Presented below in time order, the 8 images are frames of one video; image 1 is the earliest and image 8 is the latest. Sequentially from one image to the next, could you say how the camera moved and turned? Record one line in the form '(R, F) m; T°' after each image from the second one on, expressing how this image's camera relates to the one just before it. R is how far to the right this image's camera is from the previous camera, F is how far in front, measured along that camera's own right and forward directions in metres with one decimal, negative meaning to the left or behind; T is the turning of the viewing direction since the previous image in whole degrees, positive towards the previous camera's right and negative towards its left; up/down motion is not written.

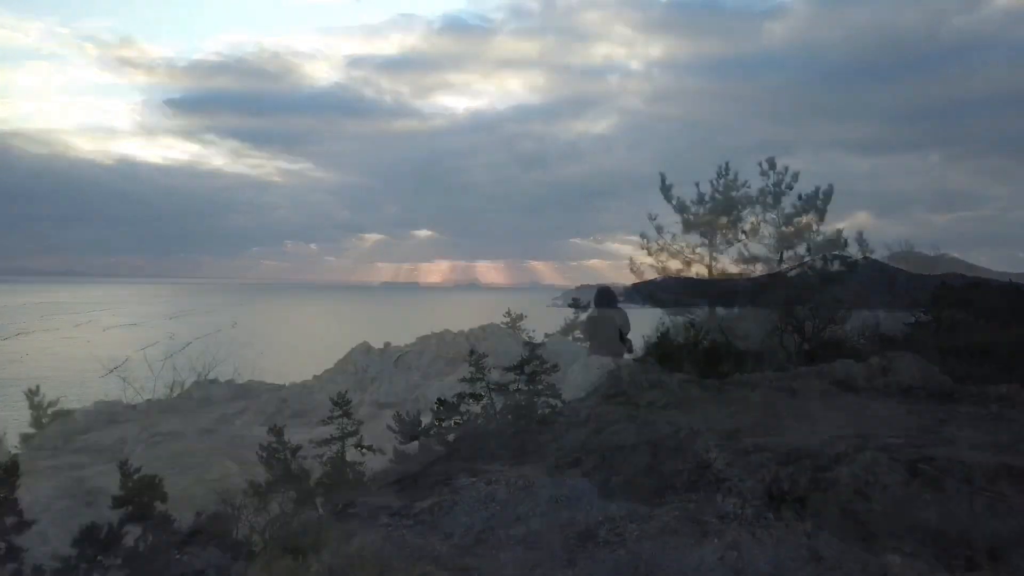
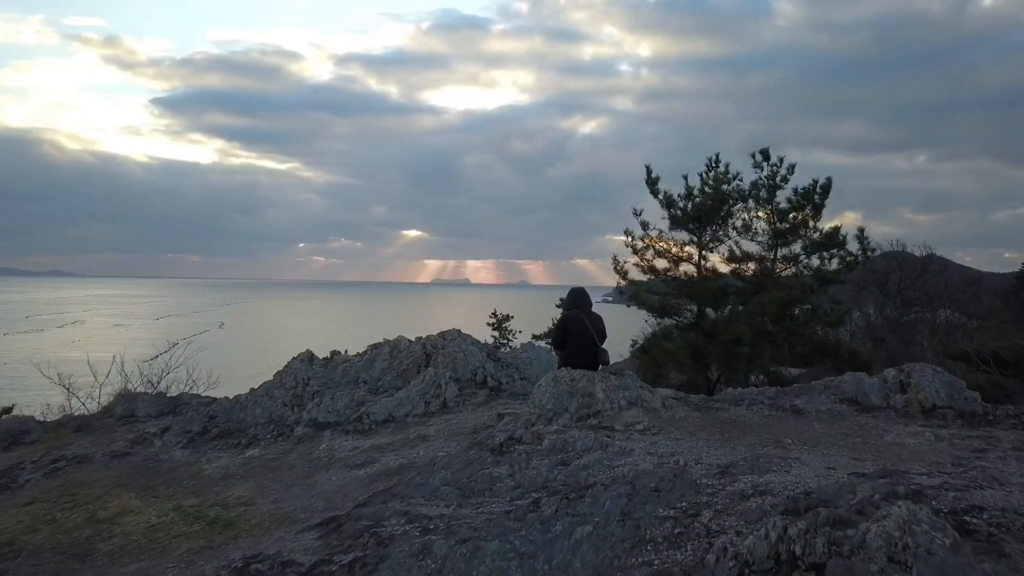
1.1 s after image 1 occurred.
(+0.3, +0.9) m; +1°
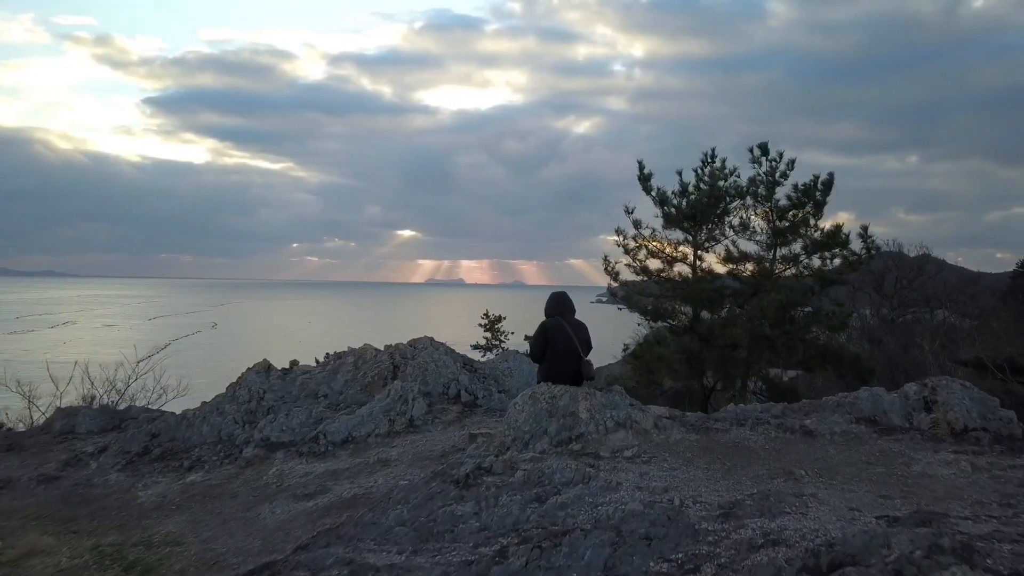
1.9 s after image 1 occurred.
(+0.2, +0.7) m; +1°
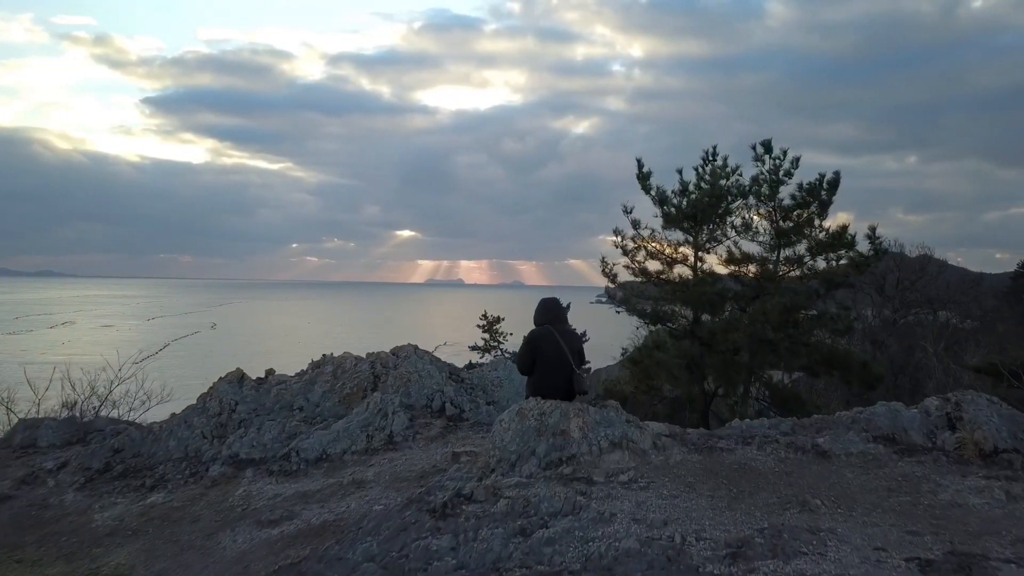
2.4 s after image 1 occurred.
(+0.1, +0.4) m; 0°
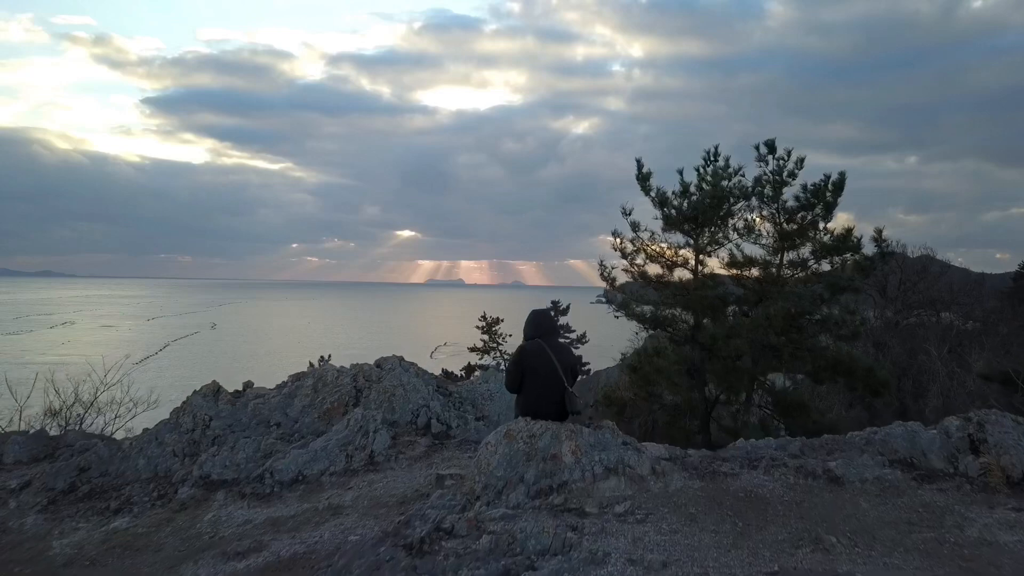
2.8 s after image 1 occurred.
(+0.1, +0.3) m; 0°
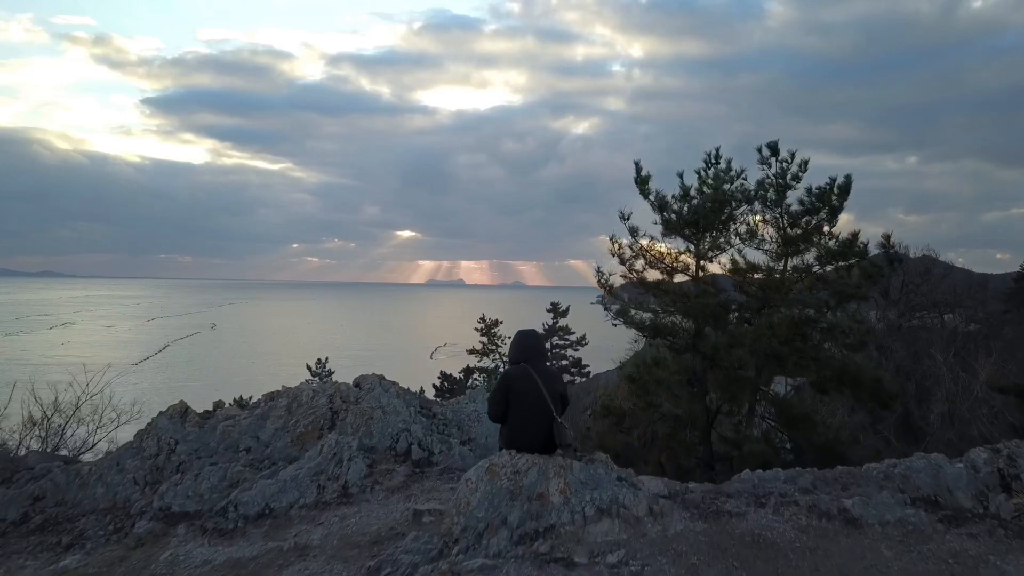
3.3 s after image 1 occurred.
(+0.1, +0.4) m; 0°
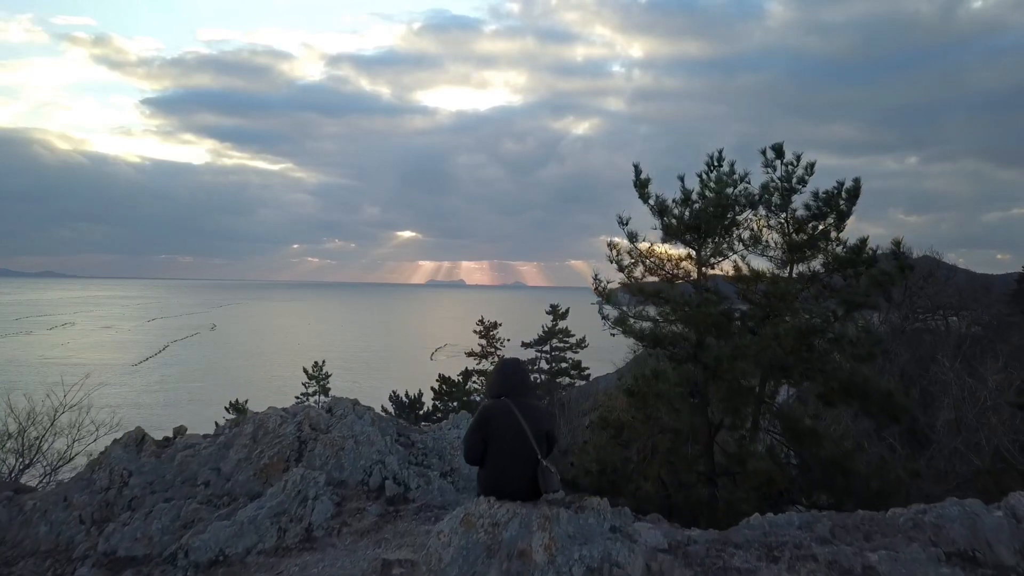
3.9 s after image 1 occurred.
(+0.1, +0.4) m; 0°
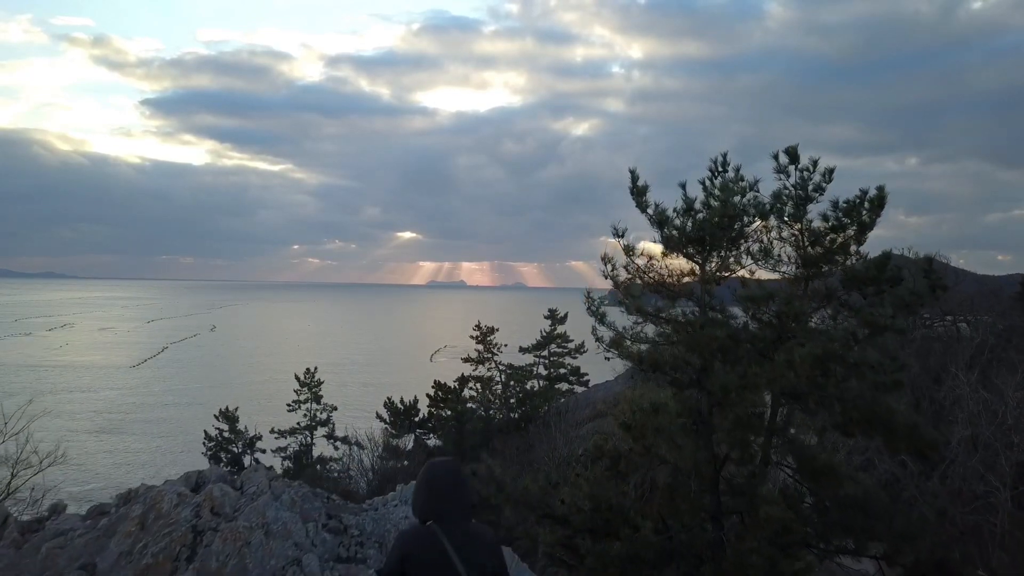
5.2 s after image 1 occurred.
(+0.2, +1.0) m; 0°
